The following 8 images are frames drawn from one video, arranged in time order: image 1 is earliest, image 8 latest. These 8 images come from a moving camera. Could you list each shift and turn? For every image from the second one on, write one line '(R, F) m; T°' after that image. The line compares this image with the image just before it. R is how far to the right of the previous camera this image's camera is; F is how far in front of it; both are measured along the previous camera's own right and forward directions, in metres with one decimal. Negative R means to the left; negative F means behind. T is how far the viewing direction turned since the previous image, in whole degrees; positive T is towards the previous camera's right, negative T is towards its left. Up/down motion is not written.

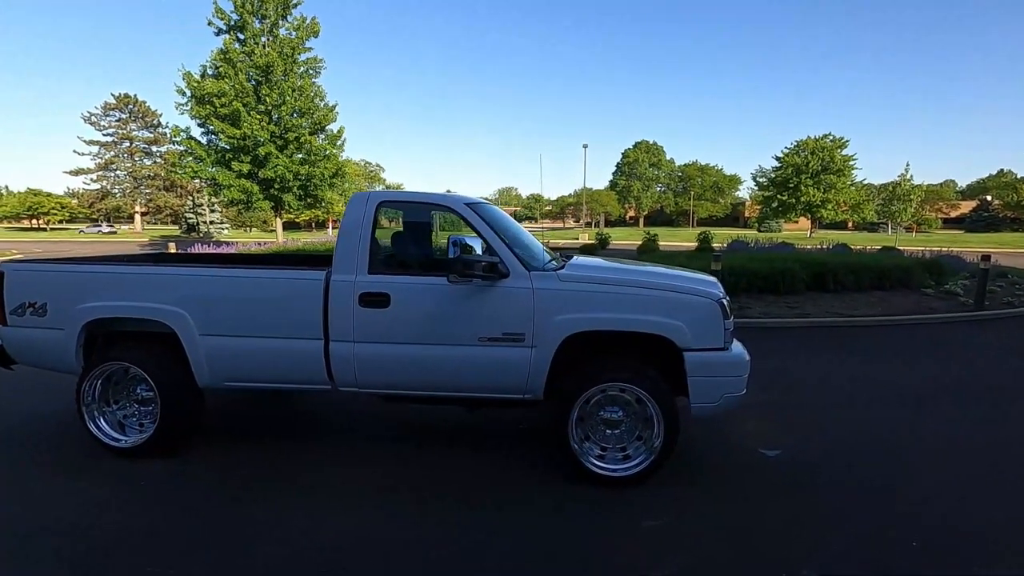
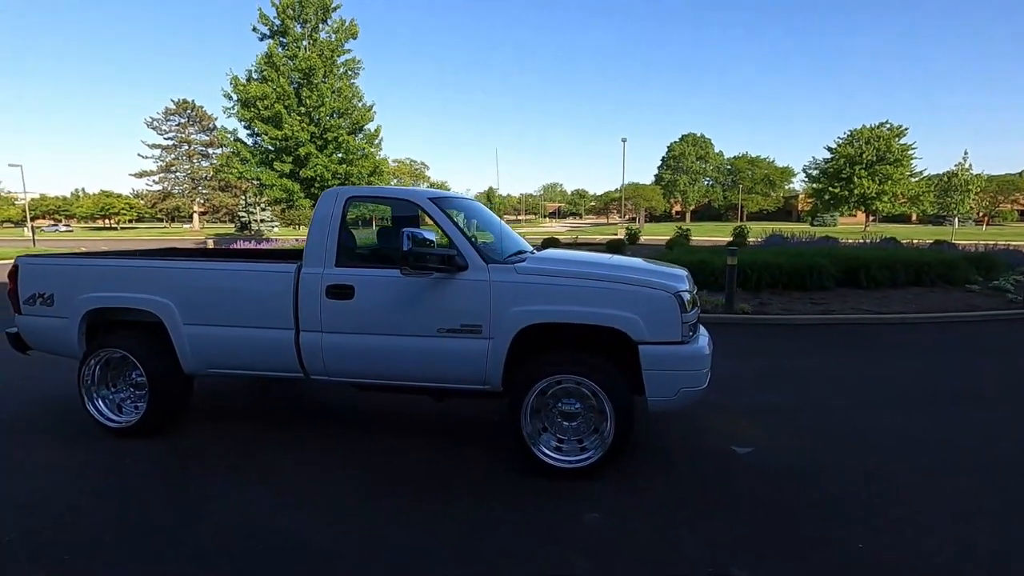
(+0.6, -0.1) m; -5°
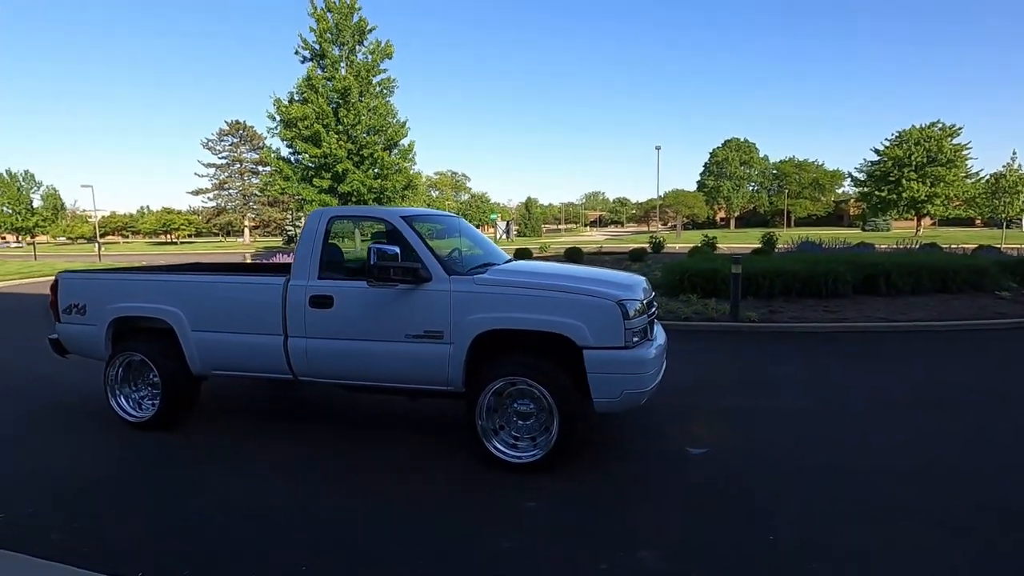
(+0.6, -0.4) m; -4°
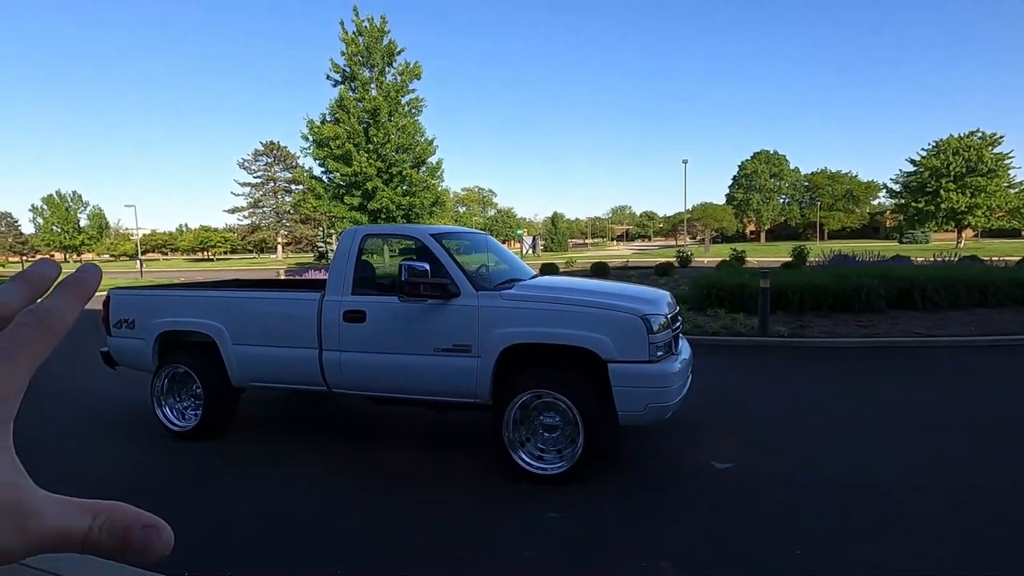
(0.0, -0.1) m; -3°
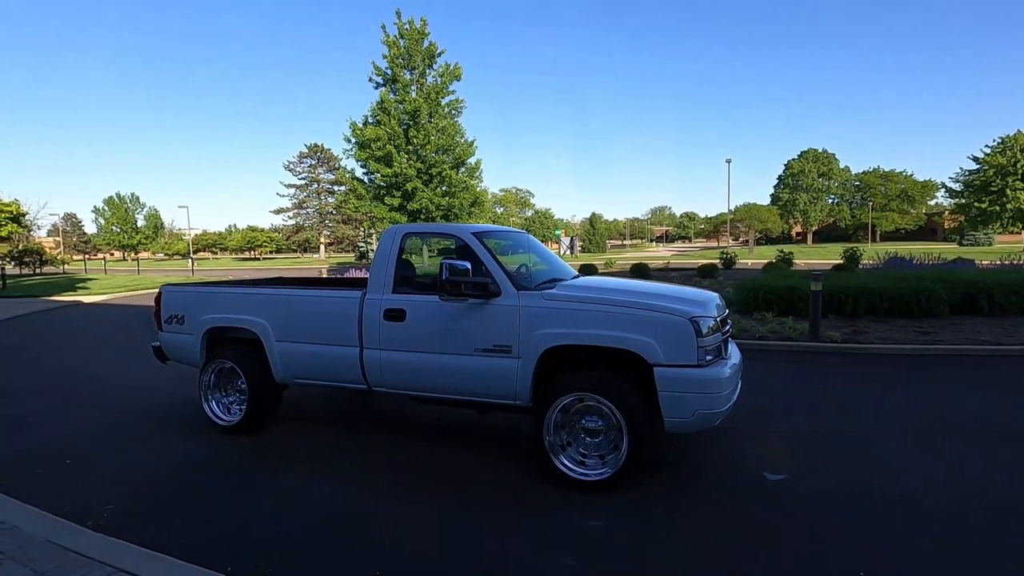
(0.0, +0.1) m; -4°
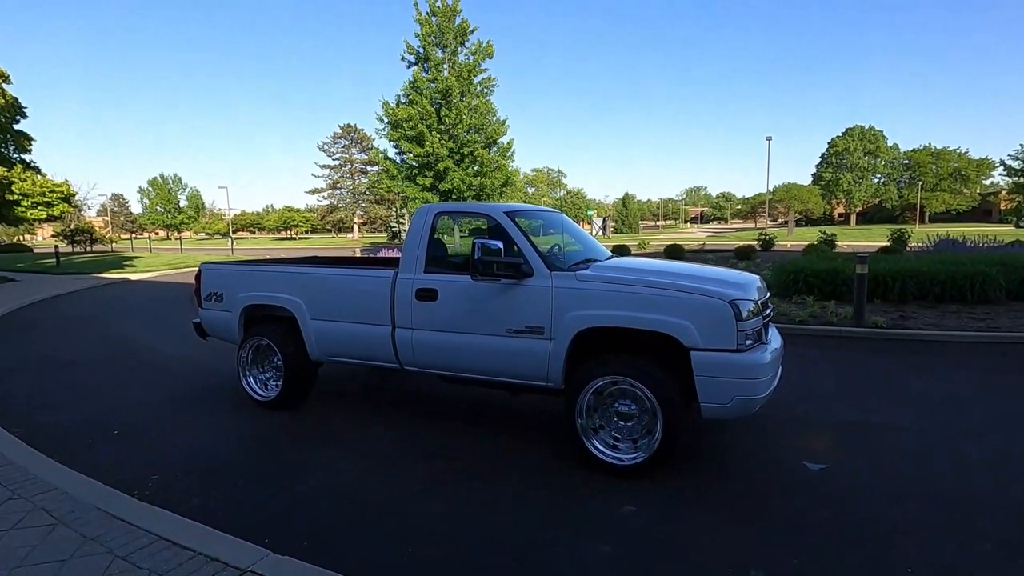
(0.0, +0.1) m; -3°
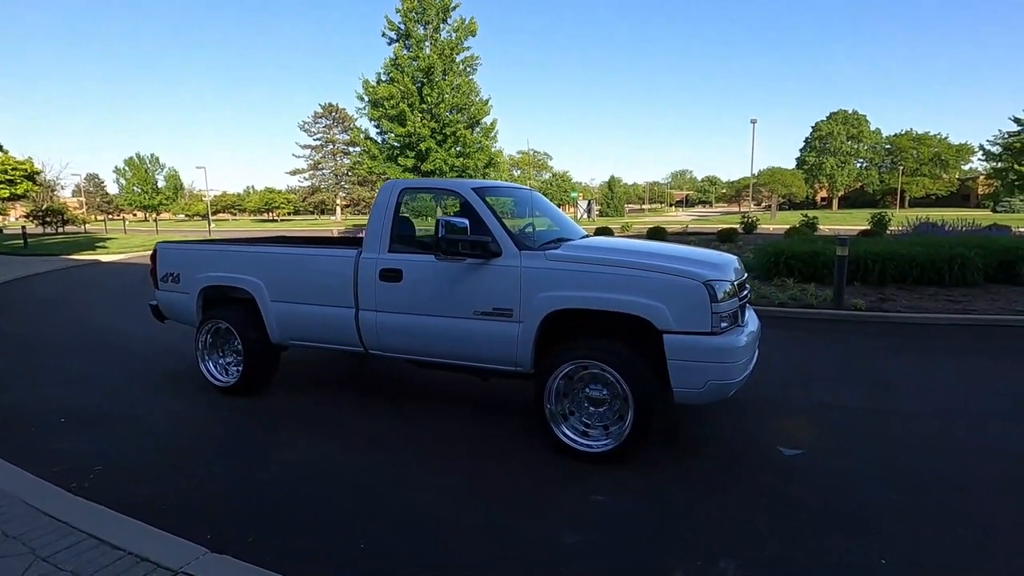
(+0.1, +0.2) m; +1°
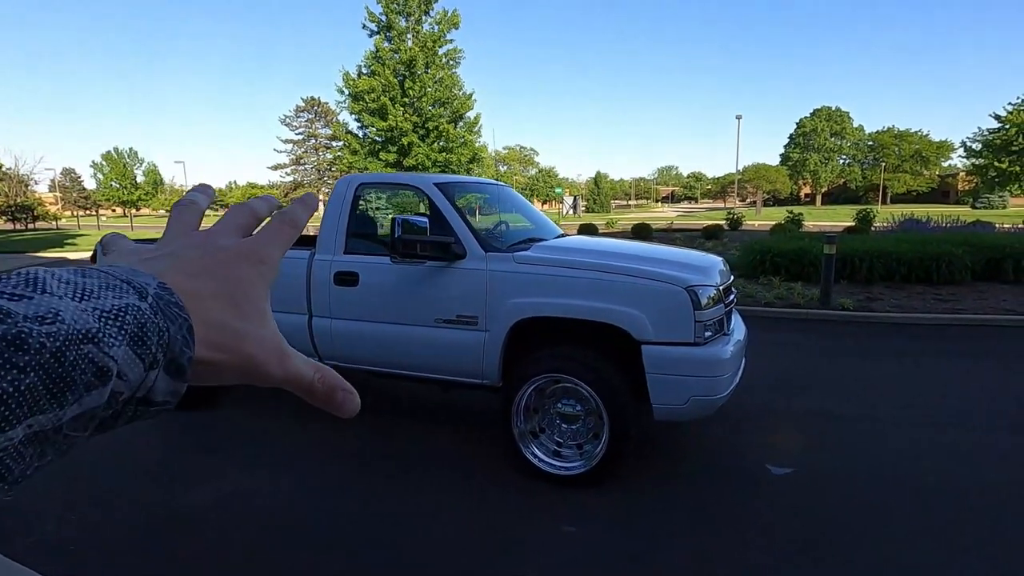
(+0.1, +0.4) m; +1°
